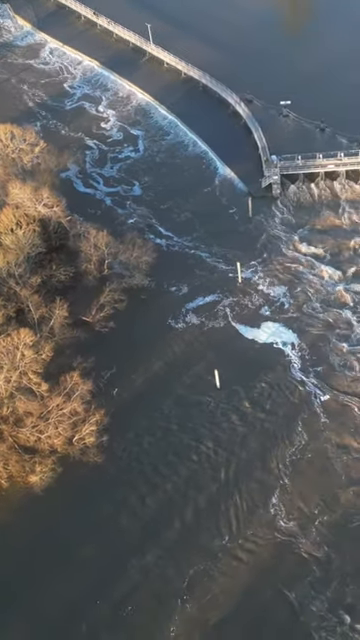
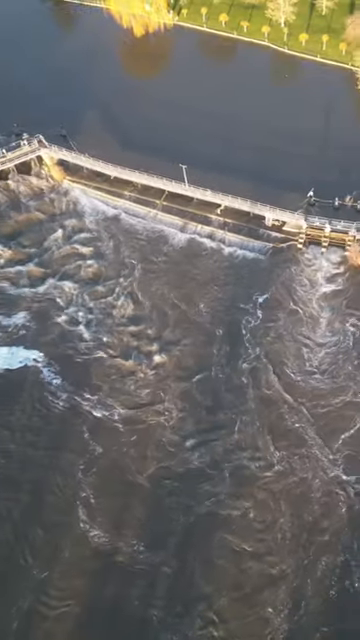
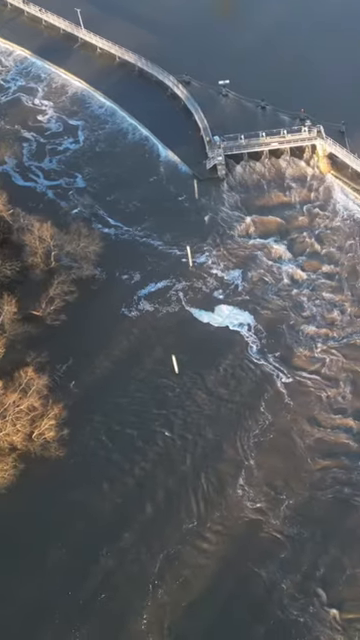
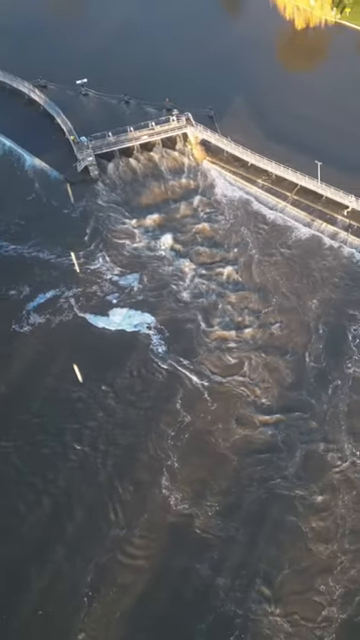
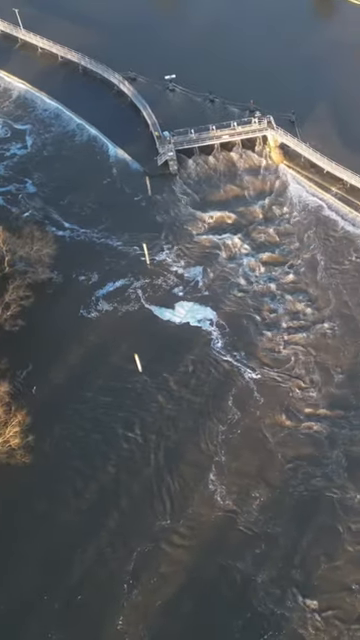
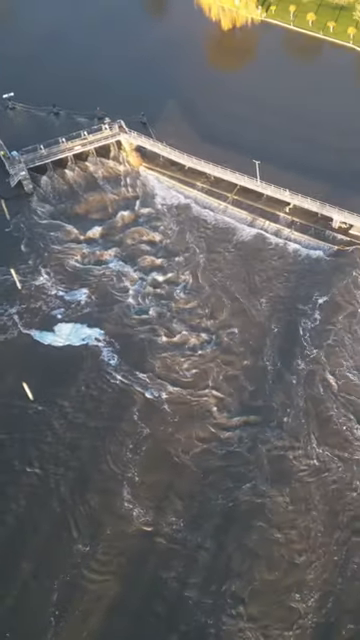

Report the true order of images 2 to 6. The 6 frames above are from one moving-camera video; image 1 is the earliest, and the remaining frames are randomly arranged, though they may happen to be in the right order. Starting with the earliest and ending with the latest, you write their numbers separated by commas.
3, 5, 4, 6, 2
